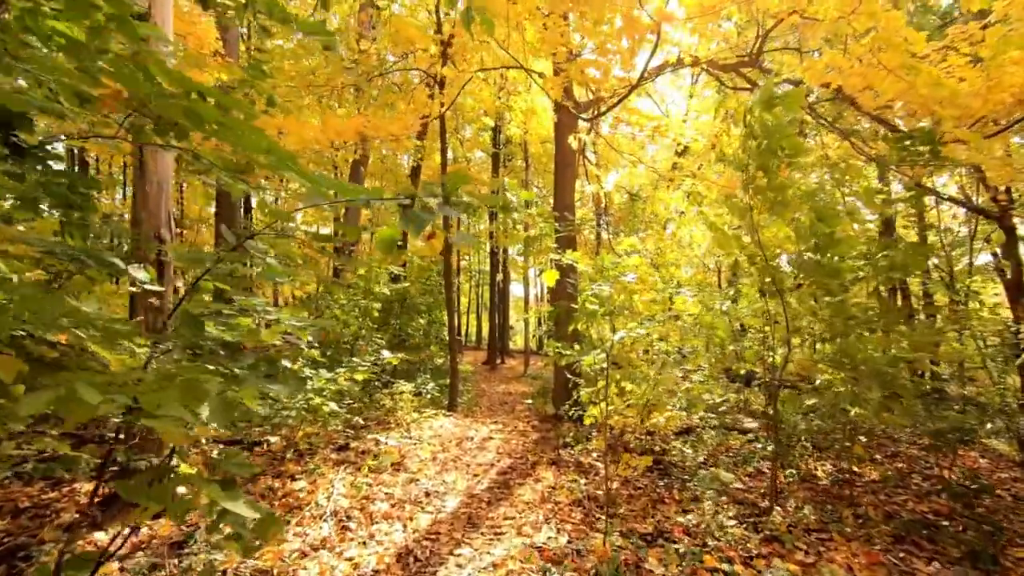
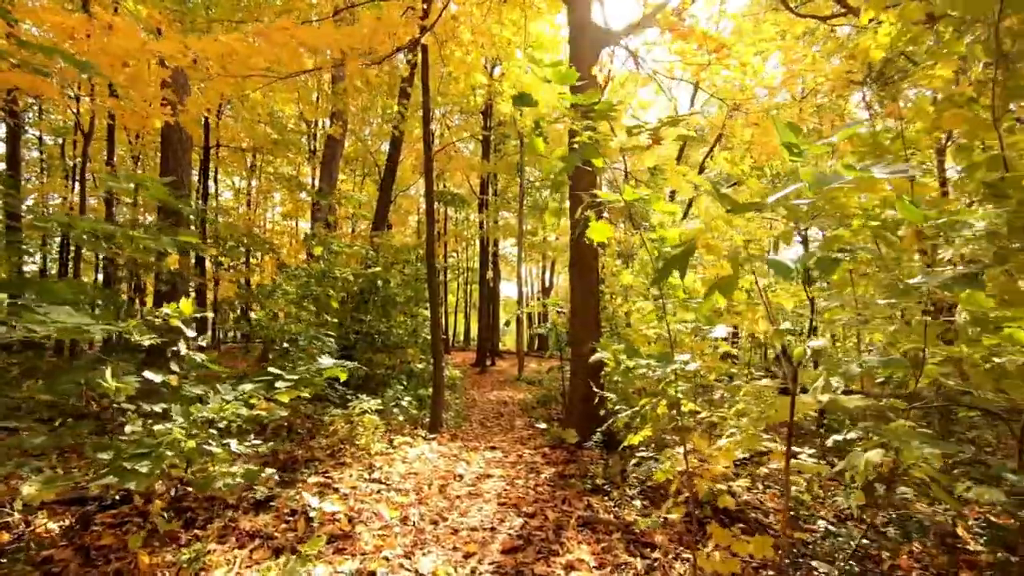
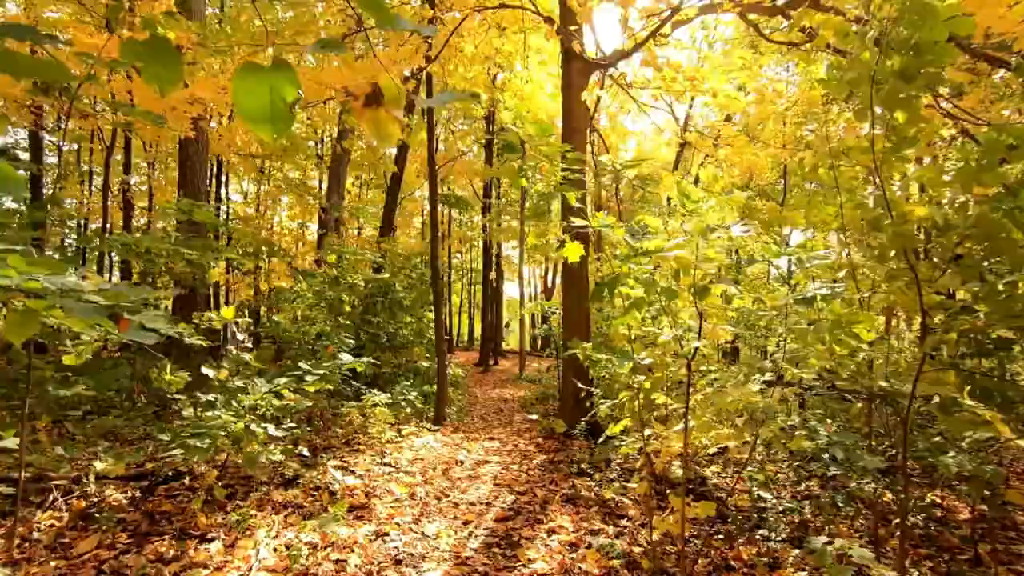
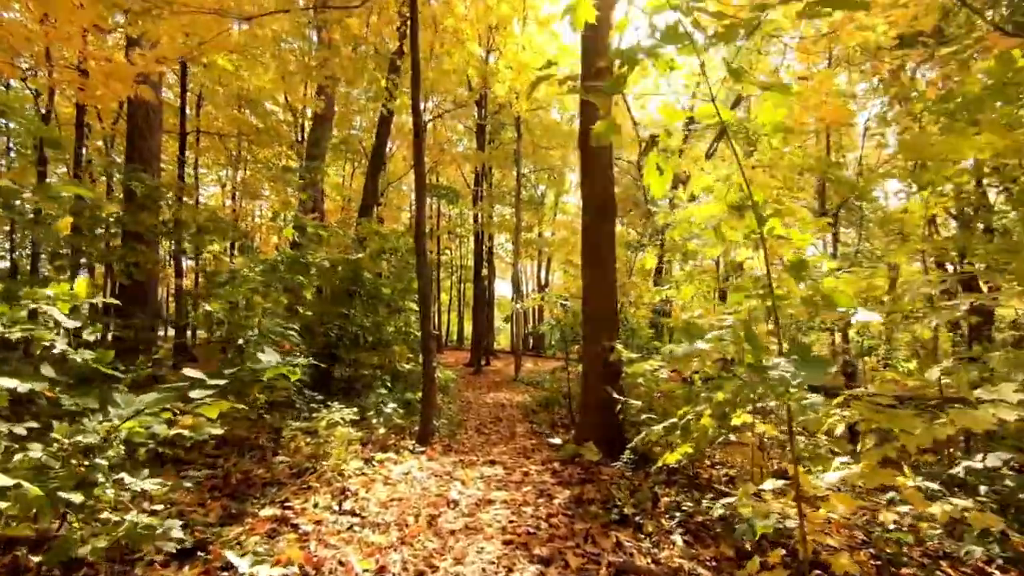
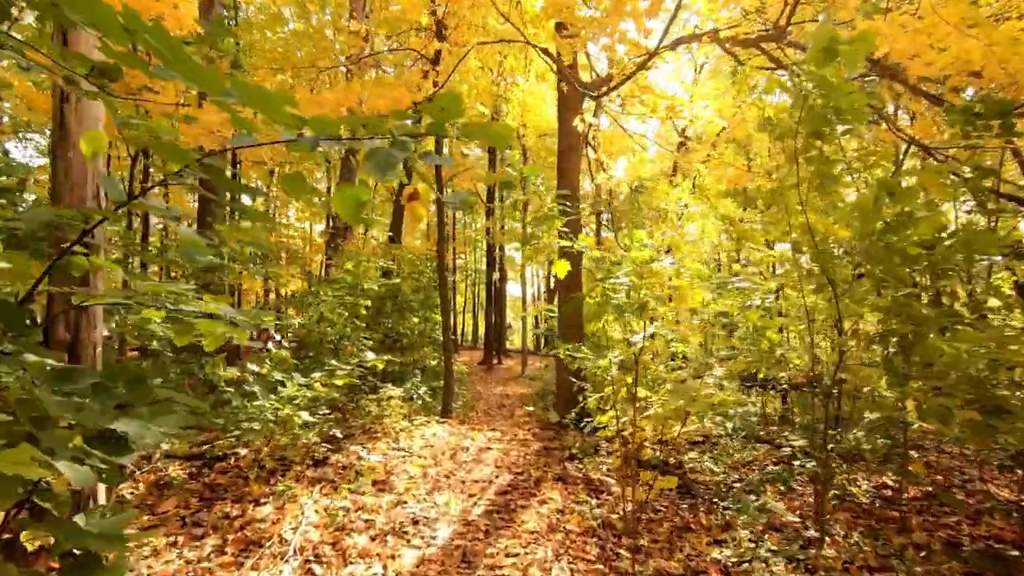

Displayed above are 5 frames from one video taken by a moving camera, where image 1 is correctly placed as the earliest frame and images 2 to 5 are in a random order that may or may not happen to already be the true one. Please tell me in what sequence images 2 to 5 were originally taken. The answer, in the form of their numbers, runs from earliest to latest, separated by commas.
5, 3, 2, 4
